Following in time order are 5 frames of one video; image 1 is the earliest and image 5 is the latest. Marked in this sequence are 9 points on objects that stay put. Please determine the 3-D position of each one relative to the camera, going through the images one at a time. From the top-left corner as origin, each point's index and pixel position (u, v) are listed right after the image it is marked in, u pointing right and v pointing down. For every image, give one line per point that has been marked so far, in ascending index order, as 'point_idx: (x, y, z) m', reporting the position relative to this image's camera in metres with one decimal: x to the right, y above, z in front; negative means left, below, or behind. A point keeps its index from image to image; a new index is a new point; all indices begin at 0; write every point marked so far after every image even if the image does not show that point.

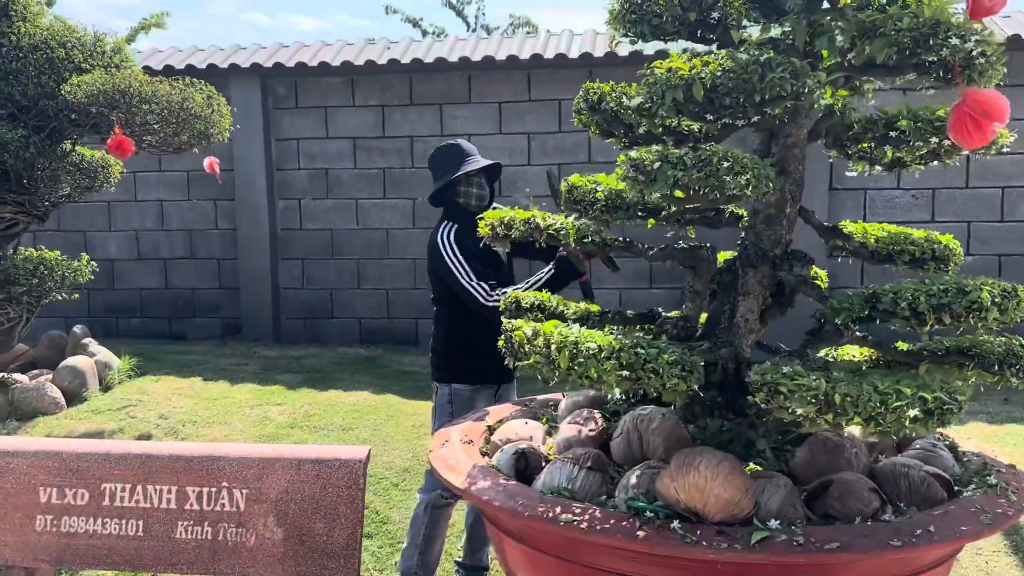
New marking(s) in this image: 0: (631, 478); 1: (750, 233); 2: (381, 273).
0: (+0.3, -0.5, +2.3) m
1: (+0.7, +0.2, +2.8) m
2: (-1.2, +0.1, +8.0) m
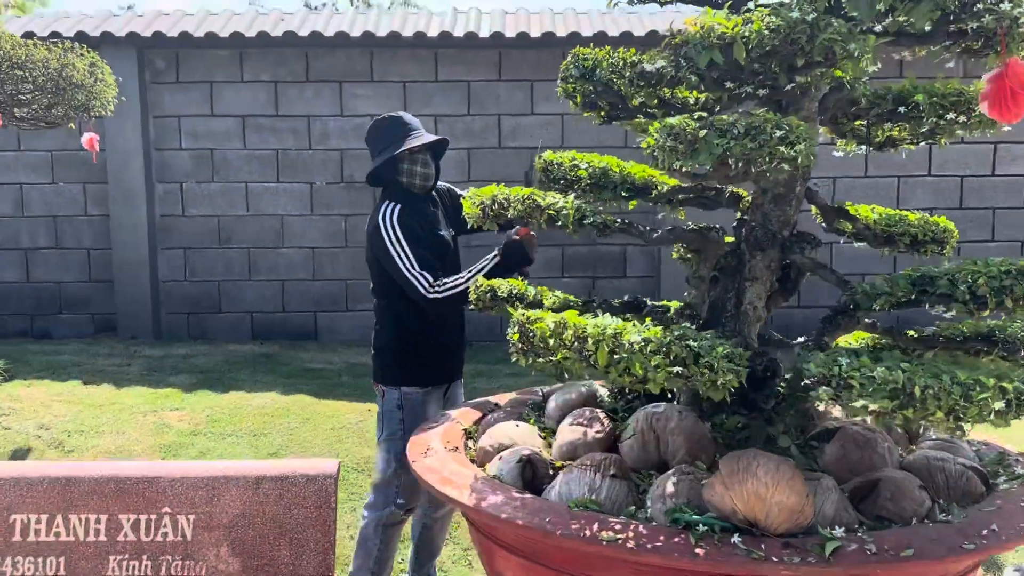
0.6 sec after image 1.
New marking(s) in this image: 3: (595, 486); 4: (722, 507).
0: (+0.4, -0.5, +2.1) m
1: (+0.7, +0.2, +2.6) m
2: (-2.0, +0.2, +7.4) m
3: (+0.2, -0.5, +2.2) m
4: (+0.5, -0.5, +1.9) m
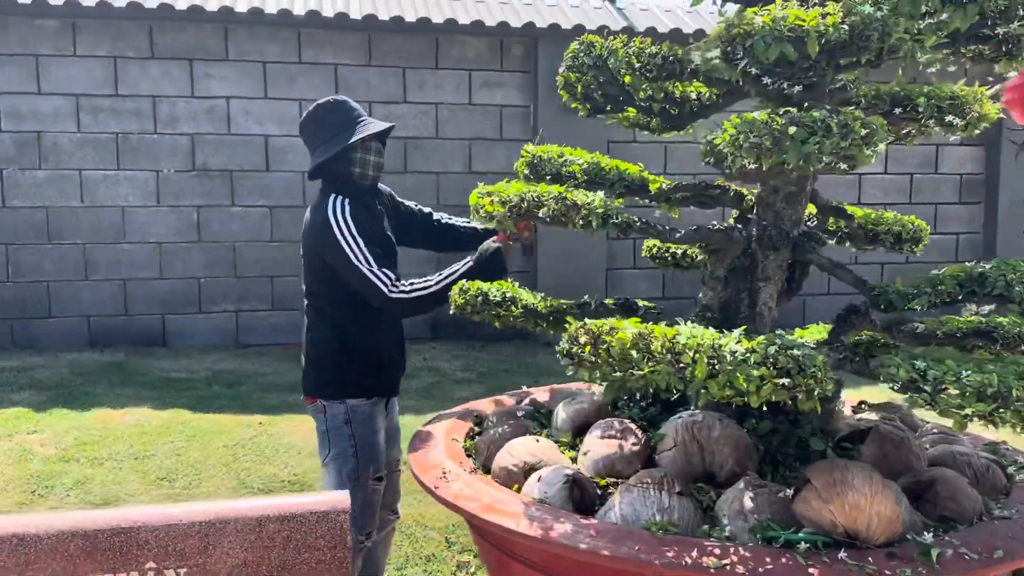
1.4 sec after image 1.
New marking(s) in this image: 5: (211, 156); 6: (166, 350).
0: (+0.5, -0.5, +2.0) m
1: (+0.7, +0.2, +2.6) m
2: (-2.9, +0.2, +6.6) m
3: (+0.3, -0.5, +2.0) m
4: (+0.6, -0.5, +1.9) m
5: (-2.2, +1.0, +6.7) m
6: (-2.6, -0.5, +6.7) m
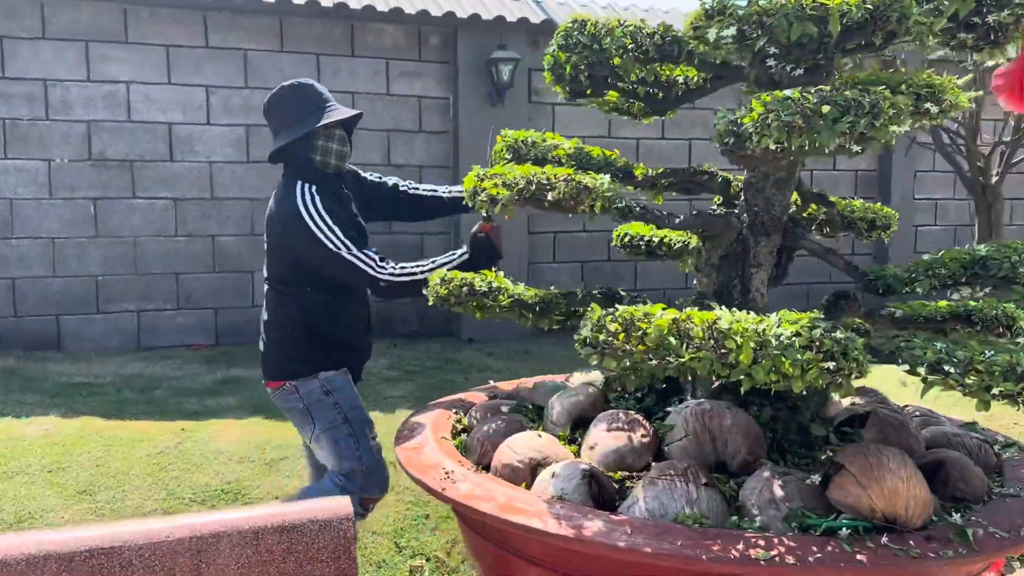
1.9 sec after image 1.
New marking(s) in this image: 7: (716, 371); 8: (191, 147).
0: (+0.6, -0.4, +1.9) m
1: (+0.7, +0.3, +2.5) m
2: (-3.5, +0.2, +6.1) m
3: (+0.4, -0.5, +1.9) m
4: (+0.7, -0.5, +1.8) m
5: (-2.8, +1.0, +6.2) m
6: (-3.1, -0.5, +6.2) m
7: (+0.4, -0.2, +1.8) m
8: (-2.3, +1.0, +6.4) m
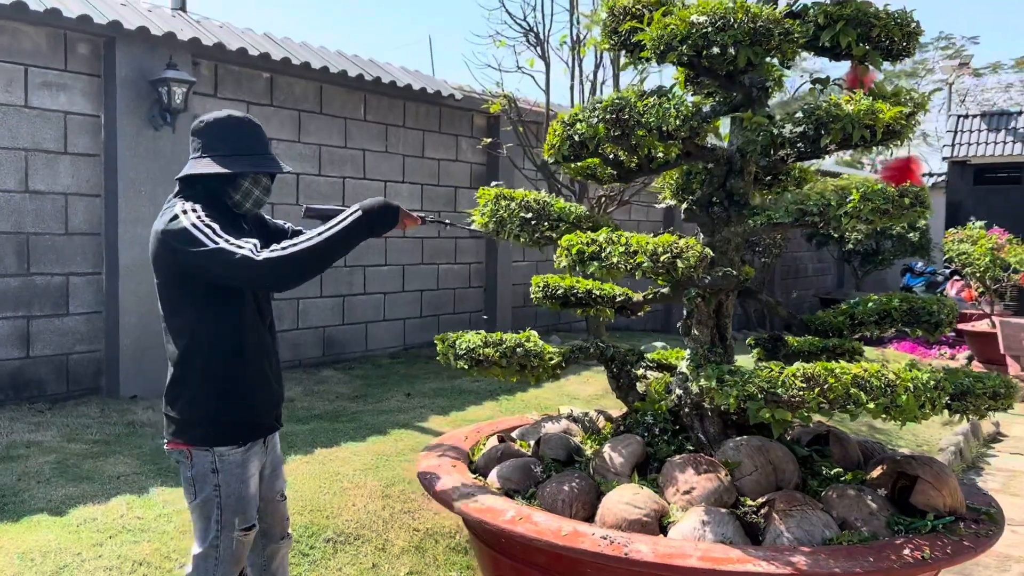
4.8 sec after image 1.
0: (+1.0, -0.6, +2.4) m
1: (+0.7, +0.1, +3.0) m
2: (-4.7, -0.2, +3.7) m
3: (+0.8, -0.6, +2.3) m
4: (+1.1, -0.6, +2.4) m
5: (-4.3, +0.6, +4.2) m
6: (-4.5, -0.8, +3.9) m
7: (+0.9, -0.3, +2.2) m
8: (-4.0, +0.7, +4.6) m
